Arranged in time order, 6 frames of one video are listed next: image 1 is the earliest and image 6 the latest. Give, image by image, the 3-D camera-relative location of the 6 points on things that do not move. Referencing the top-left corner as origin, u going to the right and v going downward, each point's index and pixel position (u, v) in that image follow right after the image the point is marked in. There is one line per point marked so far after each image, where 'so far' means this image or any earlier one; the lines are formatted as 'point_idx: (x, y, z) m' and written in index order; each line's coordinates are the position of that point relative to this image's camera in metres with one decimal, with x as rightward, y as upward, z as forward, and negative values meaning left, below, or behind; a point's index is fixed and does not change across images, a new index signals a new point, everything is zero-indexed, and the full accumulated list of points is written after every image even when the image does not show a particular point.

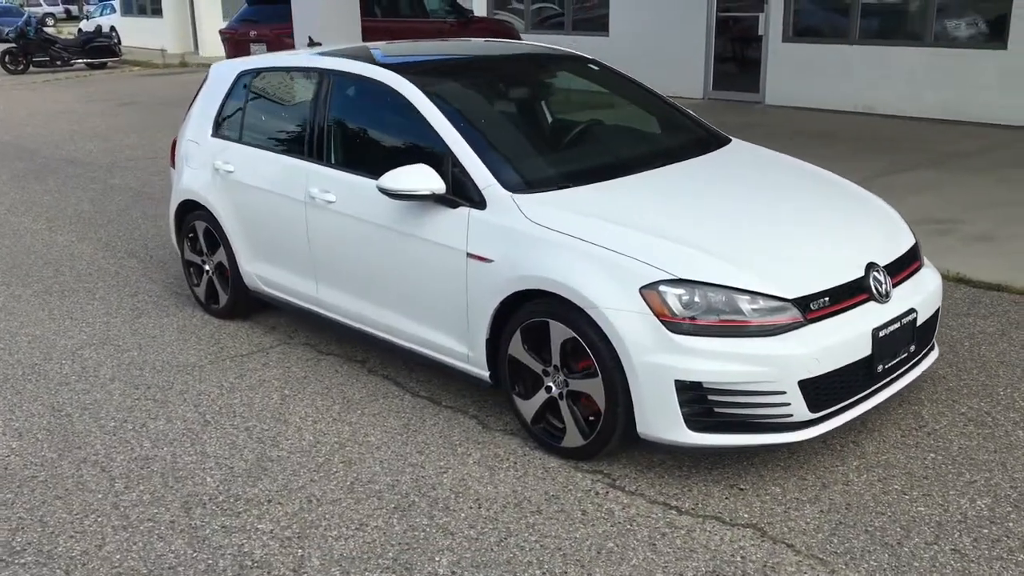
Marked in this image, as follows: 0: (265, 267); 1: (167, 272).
0: (-1.2, +0.1, +5.1) m
1: (-2.2, +0.1, +6.5) m
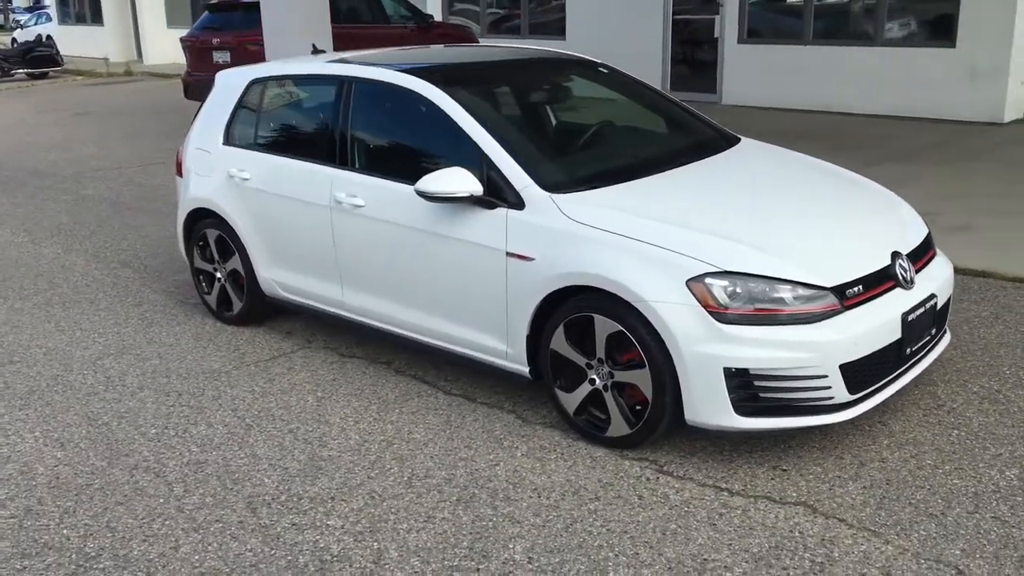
0: (-1.2, +0.1, +5.1) m
1: (-2.2, 0.0, +6.5) m
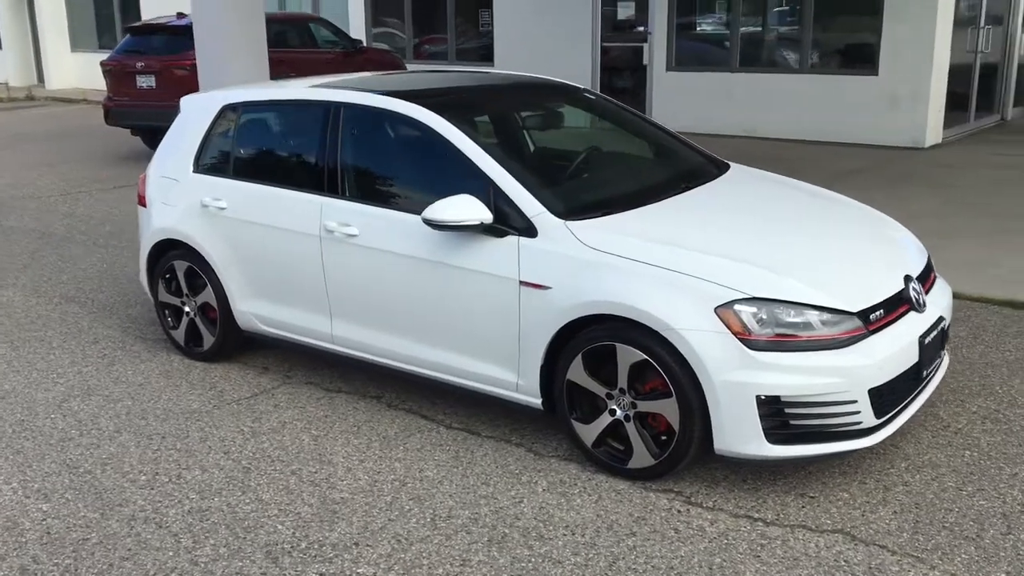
0: (-1.2, -0.1, +4.9) m
1: (-2.4, -0.2, +6.2) m
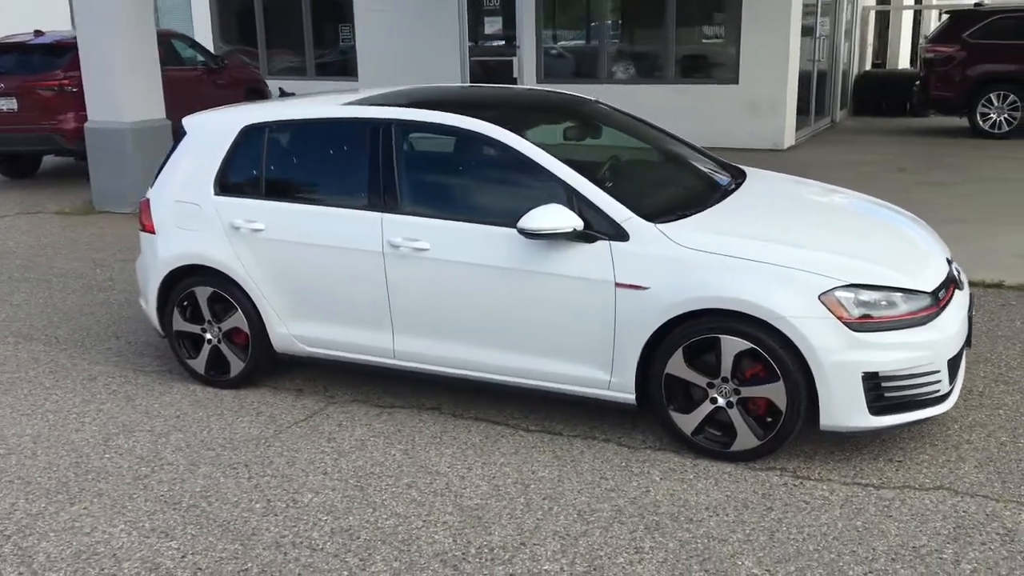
0: (-1.0, -0.2, +4.8) m
1: (-2.4, -0.4, +5.8) m
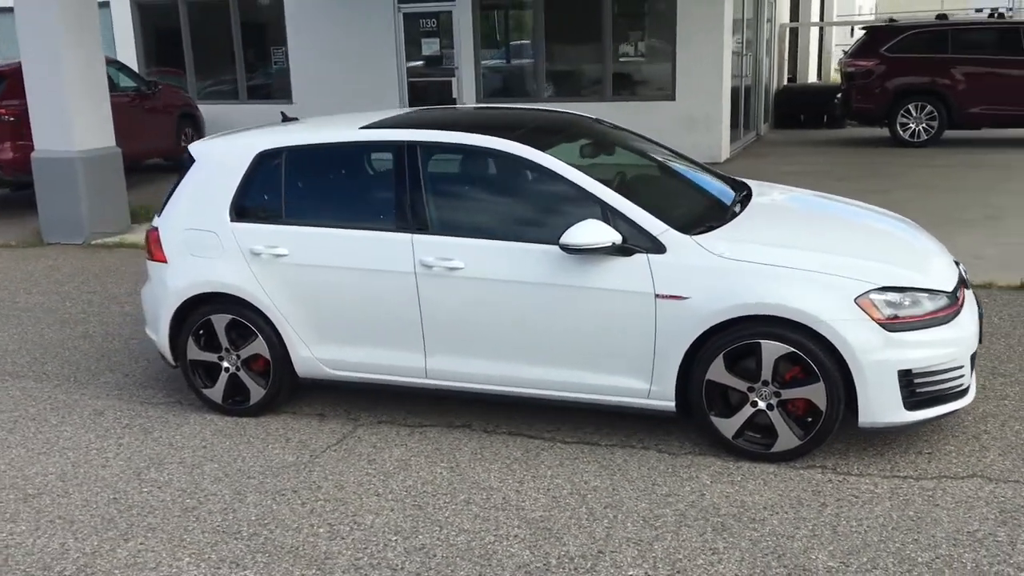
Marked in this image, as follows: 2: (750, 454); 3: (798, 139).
0: (-0.8, -0.3, +4.8) m
1: (-2.3, -0.5, +5.7) m
2: (+1.0, -0.7, +4.3) m
3: (+4.7, +2.4, +16.5) m
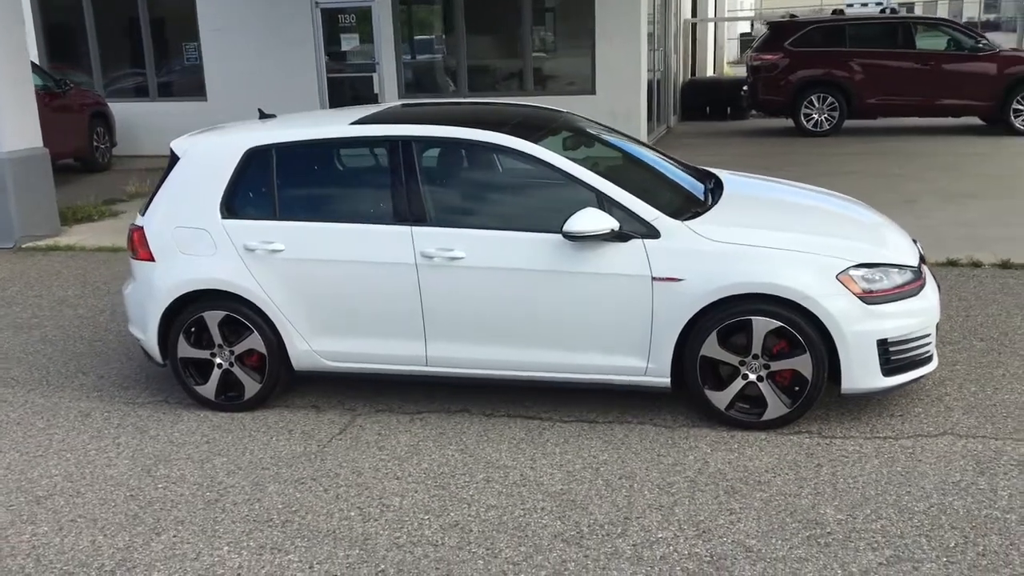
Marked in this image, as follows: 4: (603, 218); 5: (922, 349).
0: (-0.9, -0.3, +4.9) m
1: (-2.4, -0.6, +5.6) m
2: (+1.0, -0.6, +4.6) m
3: (+3.3, +2.7, +17.1) m
4: (+0.4, +0.3, +4.4) m
5: (+1.9, -0.3, +4.6) m
